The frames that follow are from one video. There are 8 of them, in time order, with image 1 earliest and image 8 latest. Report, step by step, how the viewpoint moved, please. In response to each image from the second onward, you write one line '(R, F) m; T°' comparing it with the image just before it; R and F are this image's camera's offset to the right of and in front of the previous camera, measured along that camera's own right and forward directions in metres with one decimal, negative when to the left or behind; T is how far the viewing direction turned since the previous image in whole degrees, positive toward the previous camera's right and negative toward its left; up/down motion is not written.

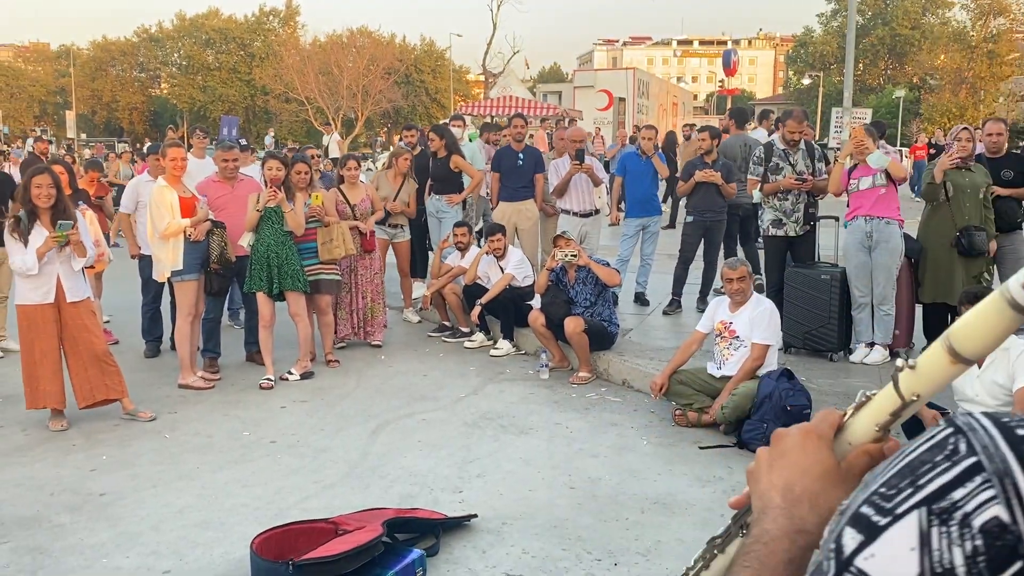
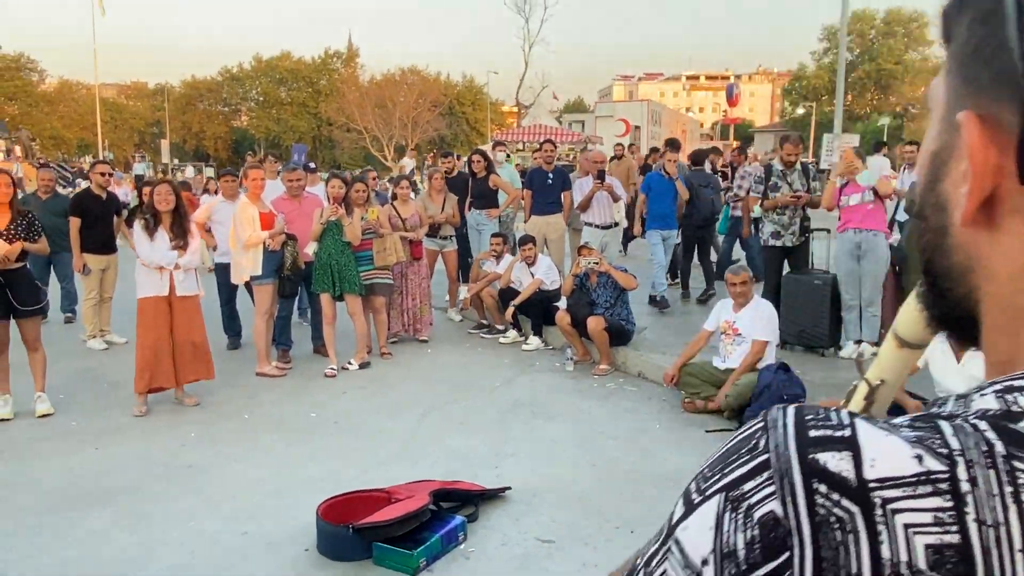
(+0.1, -0.9) m; -2°
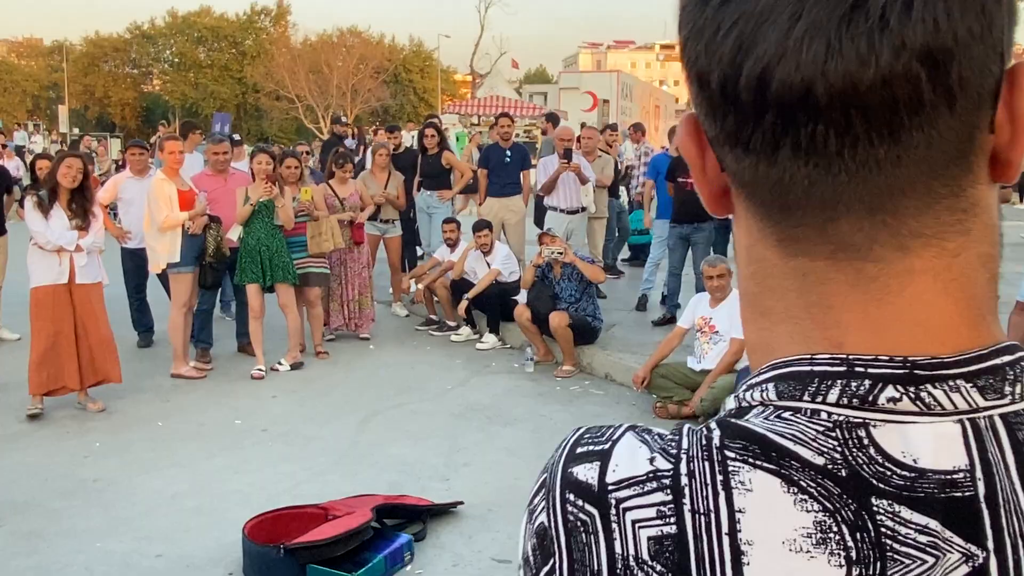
(0.0, +0.8) m; +4°
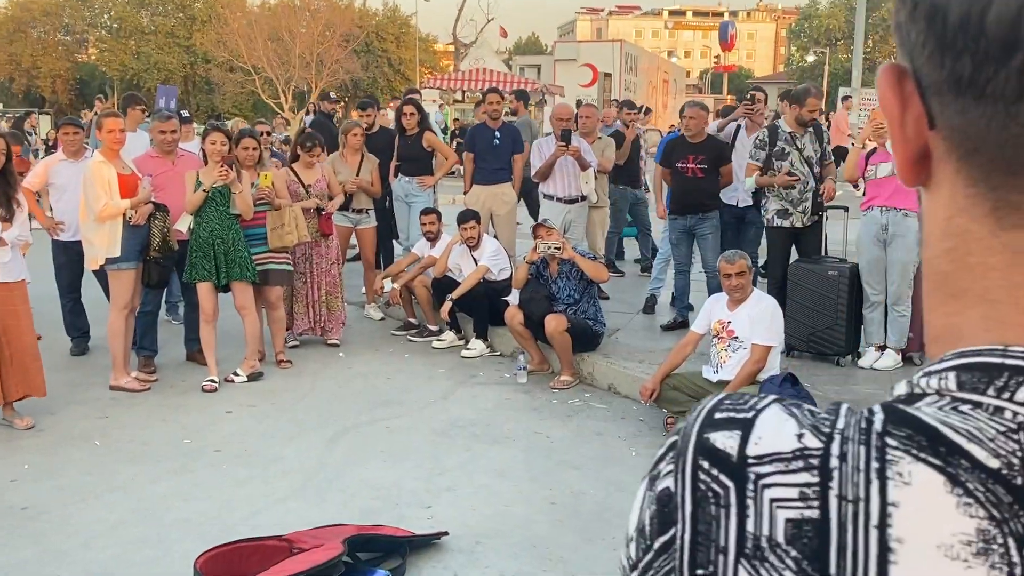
(0.0, +0.8) m; +1°
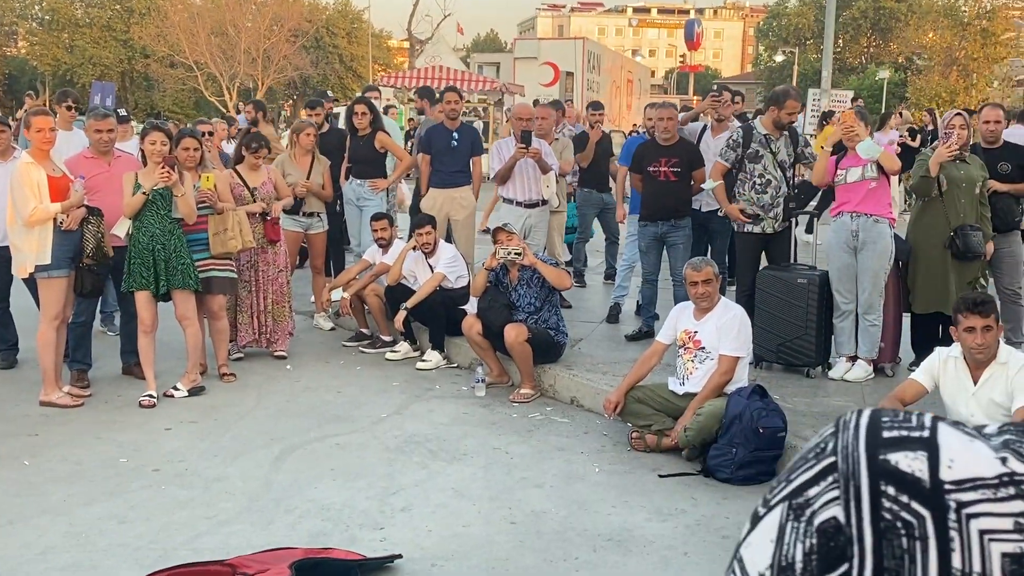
(+0.1, +0.3) m; +2°
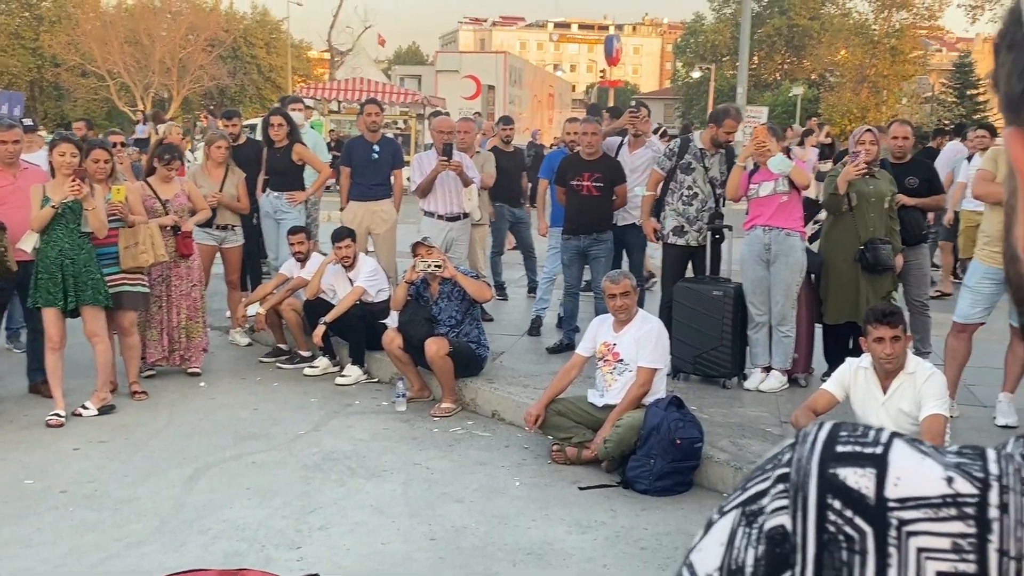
(+0.2, 0.0) m; +3°
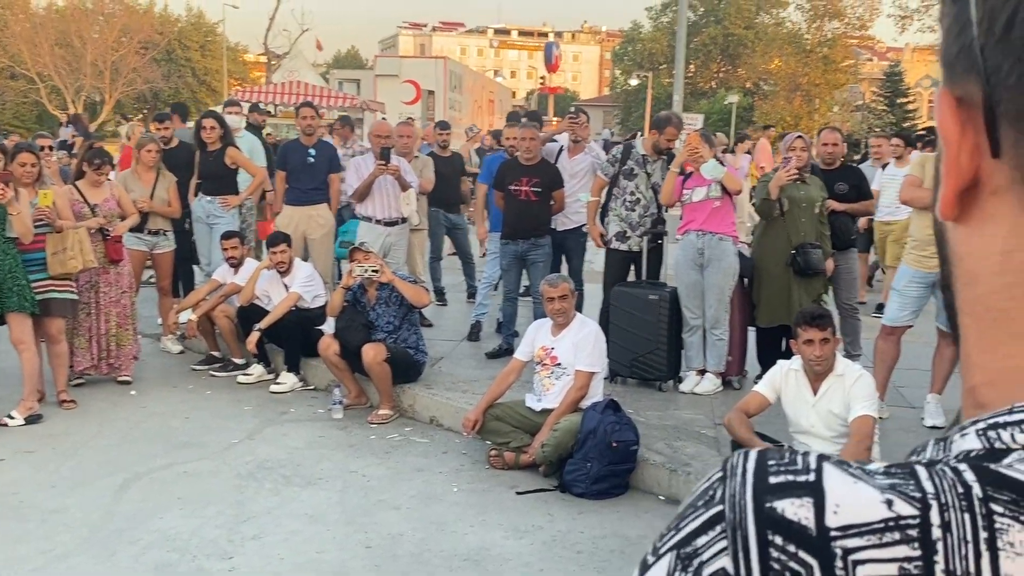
(+0.2, 0.0) m; +3°
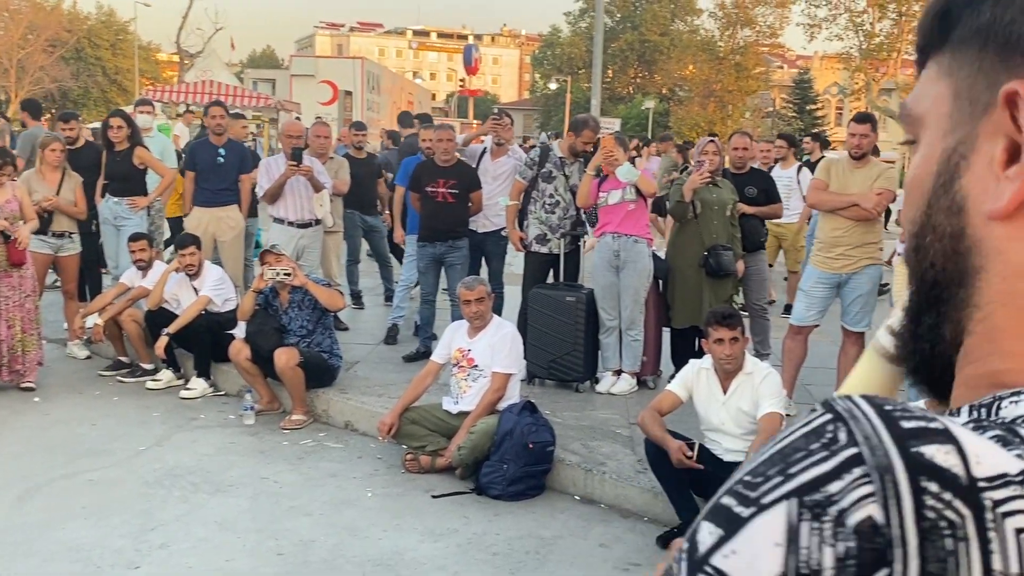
(+0.2, 0.0) m; +3°
